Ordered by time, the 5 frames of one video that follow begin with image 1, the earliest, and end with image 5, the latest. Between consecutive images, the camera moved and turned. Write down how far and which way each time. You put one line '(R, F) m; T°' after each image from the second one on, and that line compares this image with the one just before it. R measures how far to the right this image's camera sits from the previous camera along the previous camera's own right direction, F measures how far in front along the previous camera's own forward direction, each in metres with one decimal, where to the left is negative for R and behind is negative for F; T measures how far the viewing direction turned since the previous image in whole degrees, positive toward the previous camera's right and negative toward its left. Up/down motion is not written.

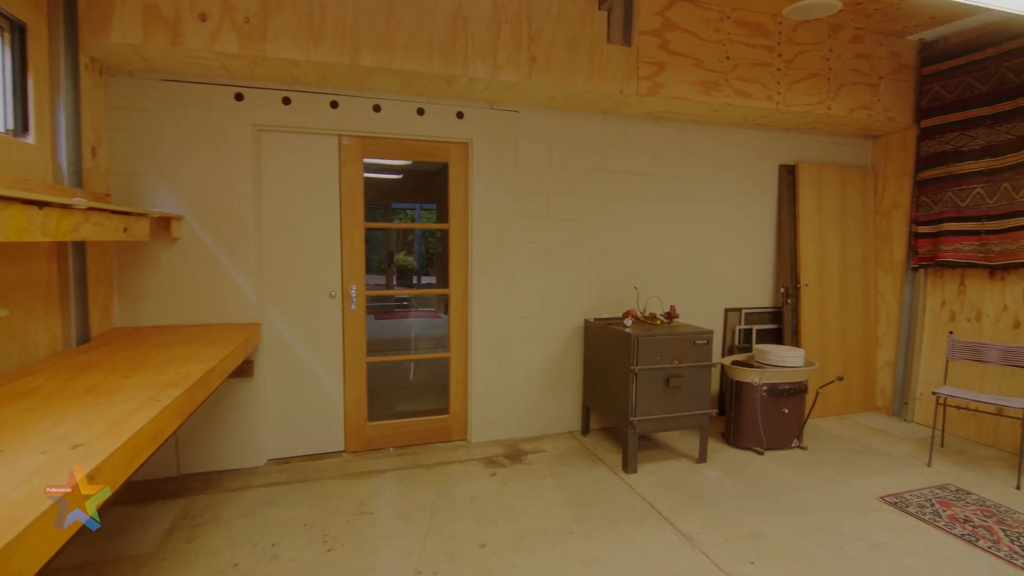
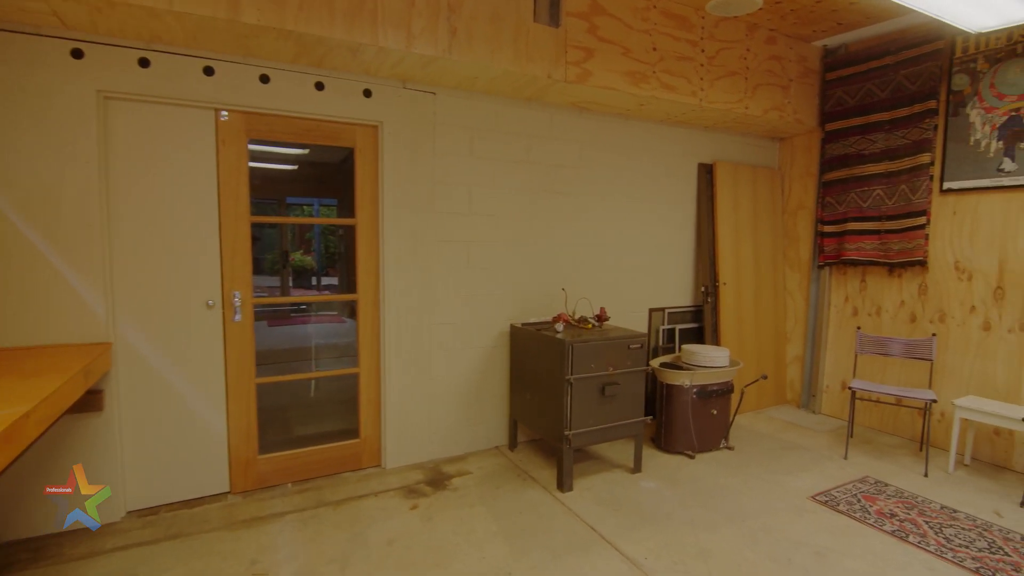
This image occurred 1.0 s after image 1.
(-0.1, +0.3) m; +10°
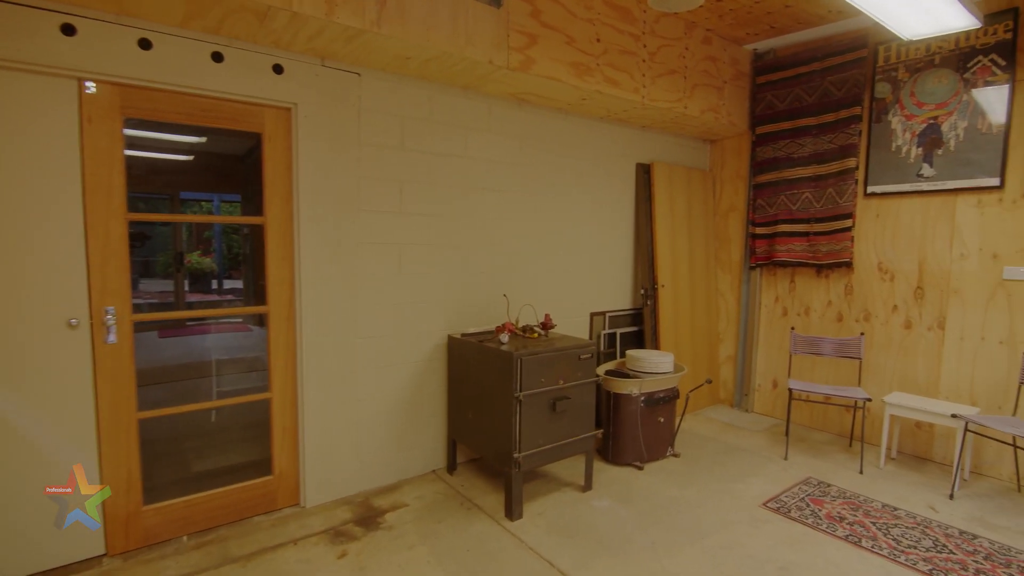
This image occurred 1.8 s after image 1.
(-0.1, +0.3) m; +9°
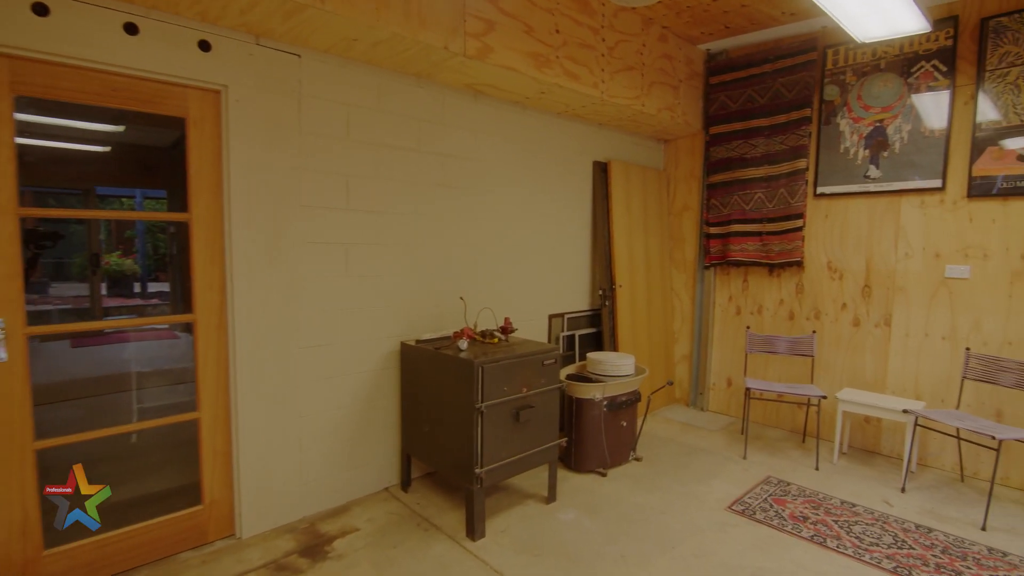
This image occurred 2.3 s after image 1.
(-0.1, +0.2) m; +6°
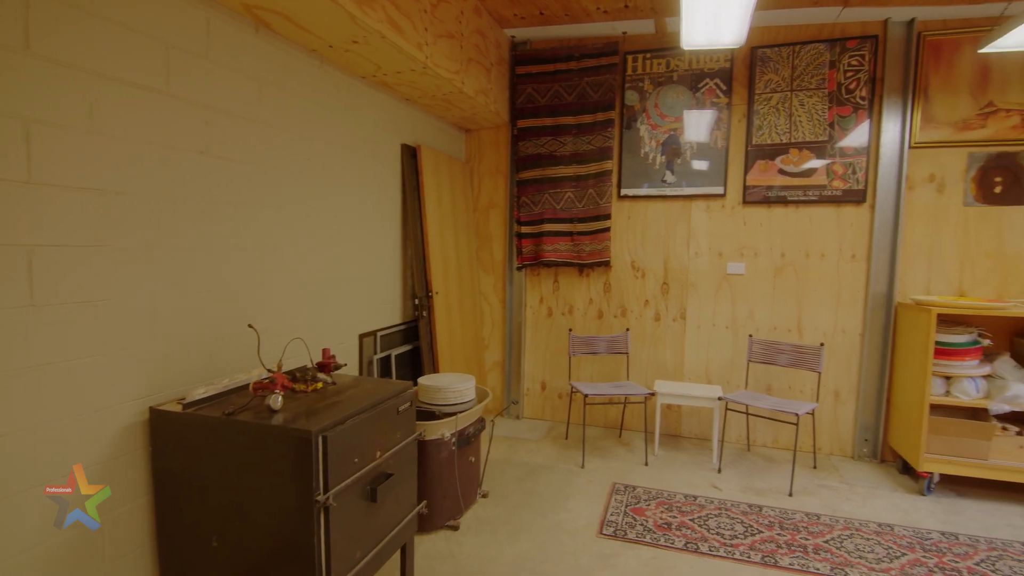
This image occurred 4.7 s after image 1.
(-0.4, +0.7) m; +29°
